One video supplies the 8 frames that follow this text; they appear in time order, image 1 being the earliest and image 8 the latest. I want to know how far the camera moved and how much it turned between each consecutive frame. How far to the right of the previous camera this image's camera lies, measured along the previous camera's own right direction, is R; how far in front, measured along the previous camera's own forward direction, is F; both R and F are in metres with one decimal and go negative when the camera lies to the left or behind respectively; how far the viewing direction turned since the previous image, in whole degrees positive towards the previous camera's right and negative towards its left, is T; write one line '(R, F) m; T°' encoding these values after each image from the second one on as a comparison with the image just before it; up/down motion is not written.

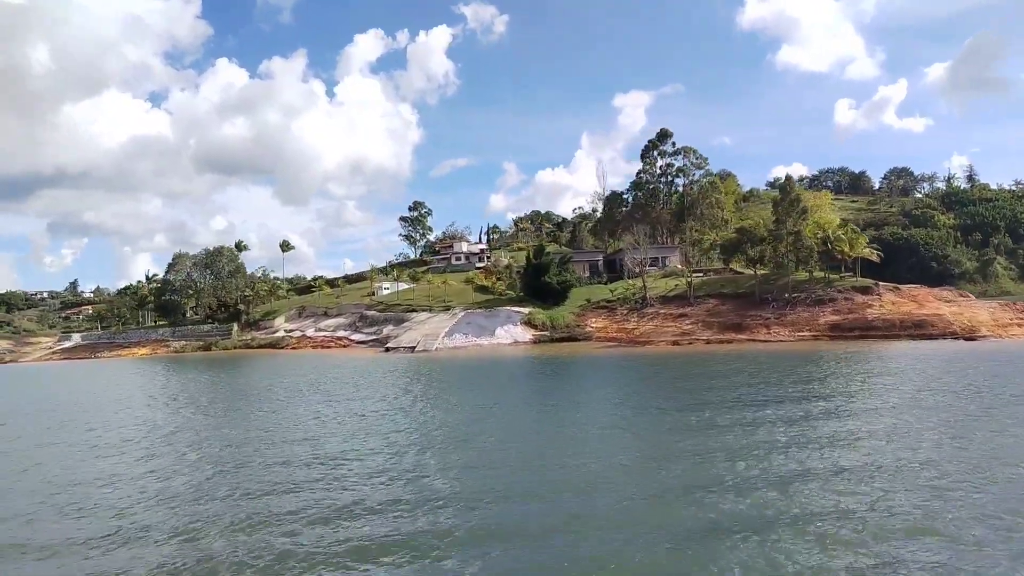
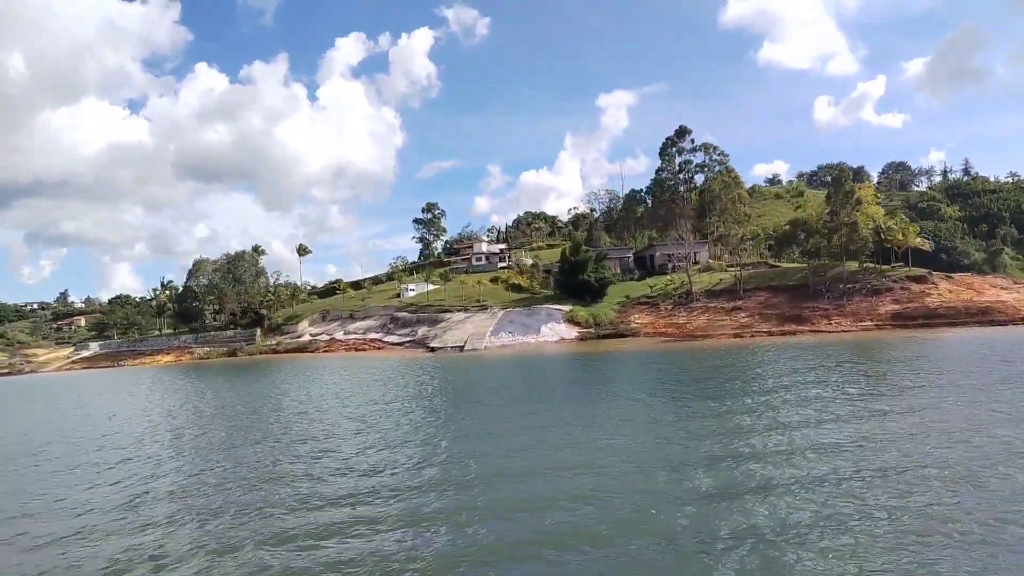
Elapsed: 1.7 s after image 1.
(-4.9, 0.0) m; +1°
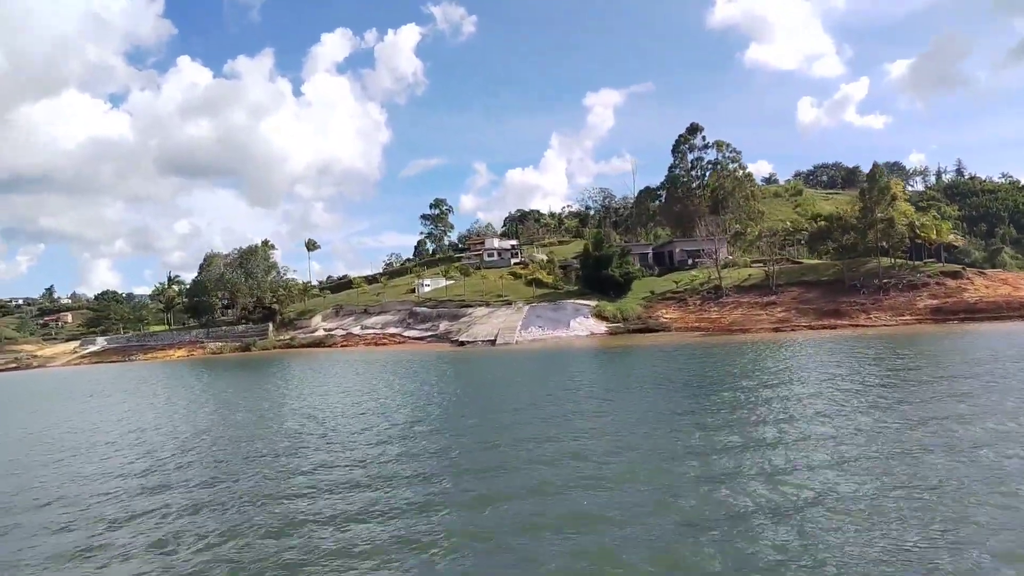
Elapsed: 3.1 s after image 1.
(-3.7, +0.1) m; +1°
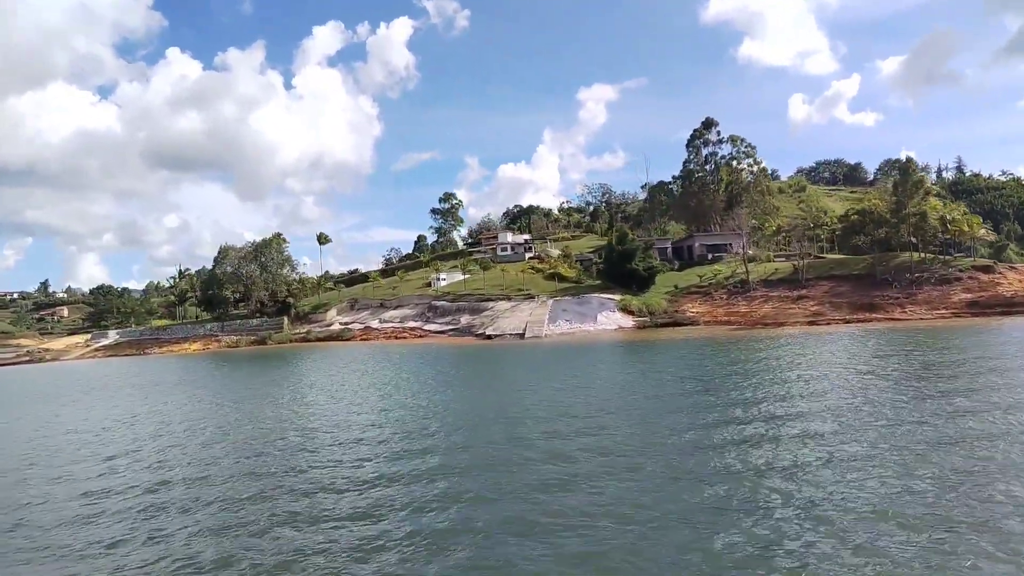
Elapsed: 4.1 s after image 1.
(-3.0, 0.0) m; +1°
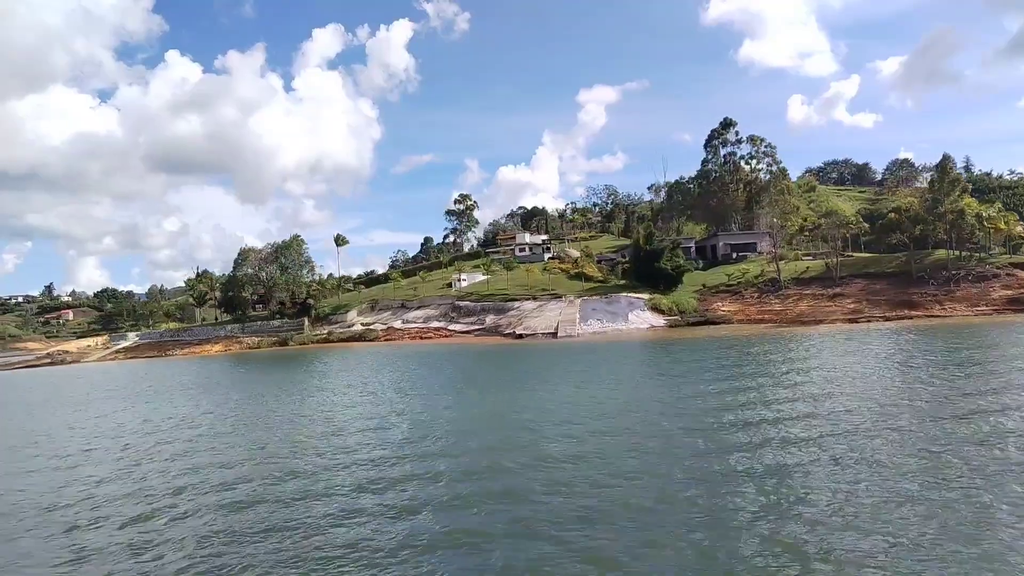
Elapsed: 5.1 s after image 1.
(-2.7, -0.1) m; 0°
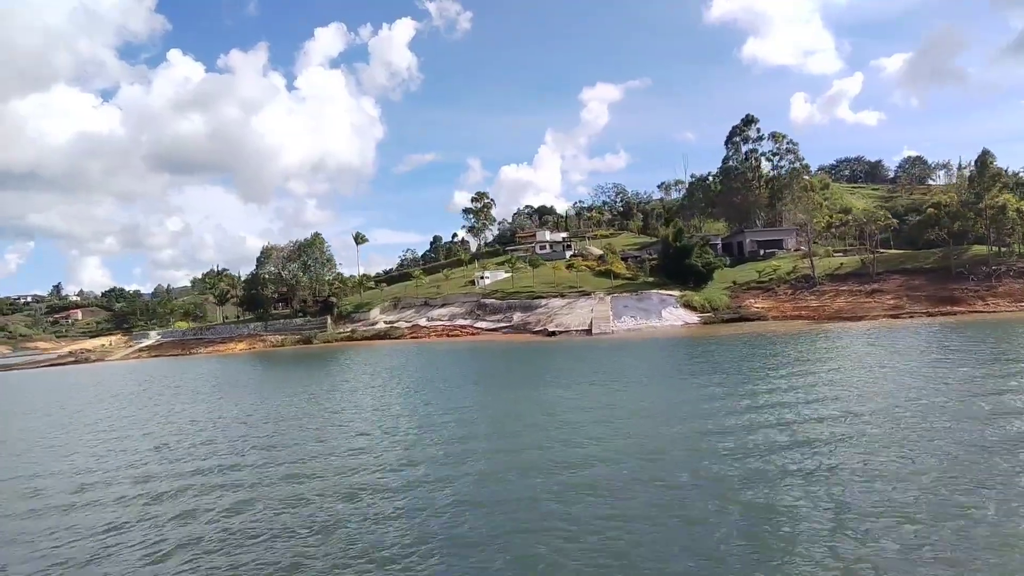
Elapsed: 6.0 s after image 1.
(-2.7, 0.0) m; 0°
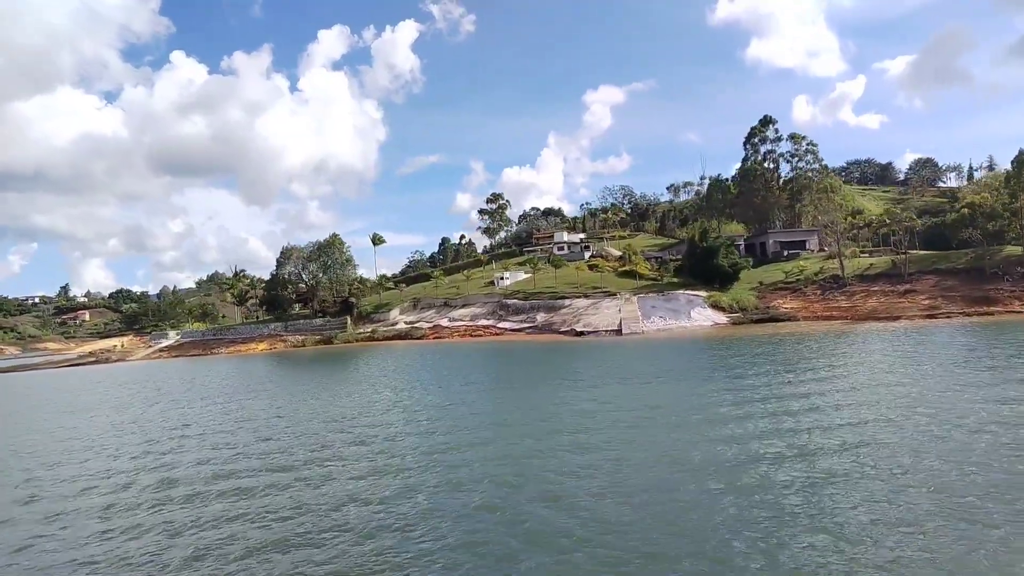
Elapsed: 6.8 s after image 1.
(-2.3, 0.0) m; 0°
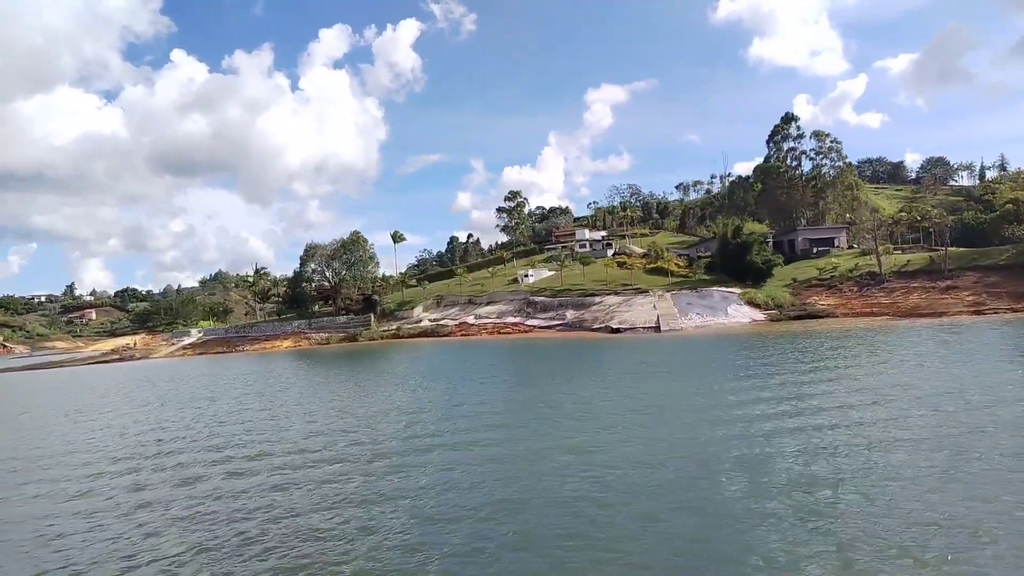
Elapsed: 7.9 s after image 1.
(-3.1, +0.1) m; 0°
